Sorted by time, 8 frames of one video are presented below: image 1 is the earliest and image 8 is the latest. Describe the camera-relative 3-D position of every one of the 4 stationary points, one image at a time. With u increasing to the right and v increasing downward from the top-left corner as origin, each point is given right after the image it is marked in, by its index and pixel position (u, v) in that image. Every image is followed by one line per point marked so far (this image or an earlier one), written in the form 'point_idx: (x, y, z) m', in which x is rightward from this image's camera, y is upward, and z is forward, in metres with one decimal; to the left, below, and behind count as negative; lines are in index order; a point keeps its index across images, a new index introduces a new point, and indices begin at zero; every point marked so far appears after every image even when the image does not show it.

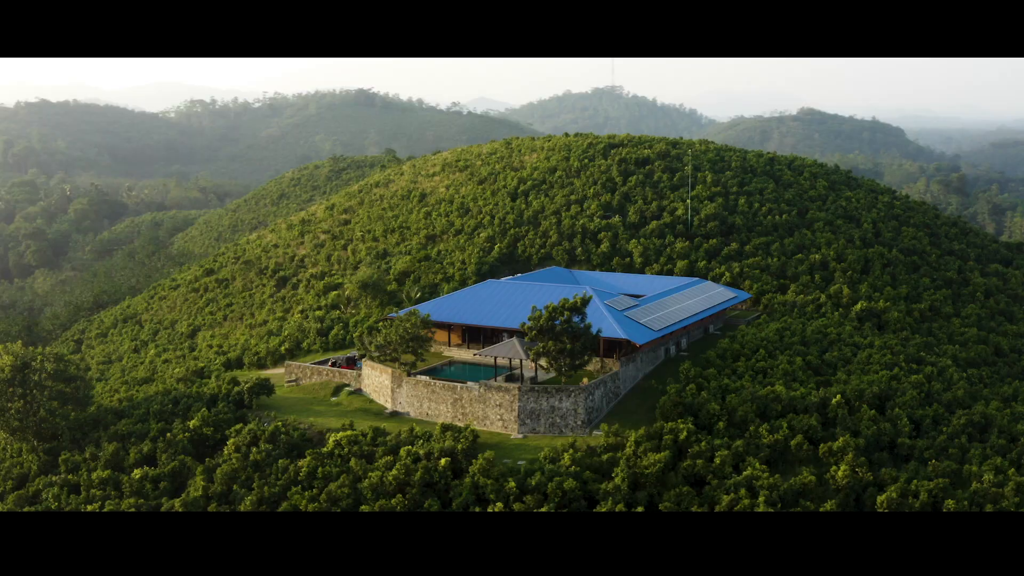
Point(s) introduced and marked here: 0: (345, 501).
0: (-2.4, -3.1, +19.6) m
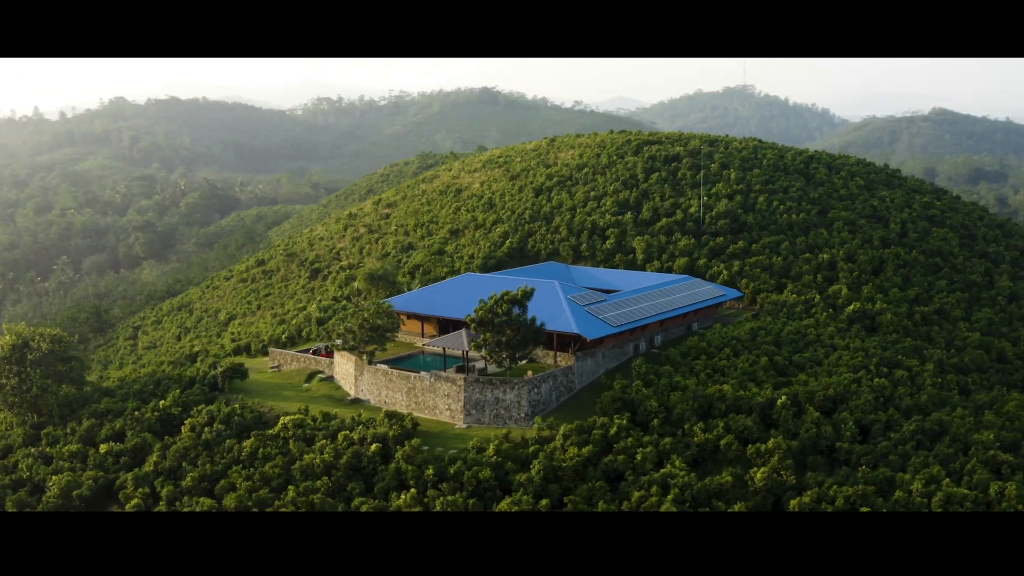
0: (-3.5, -2.9, +20.1) m
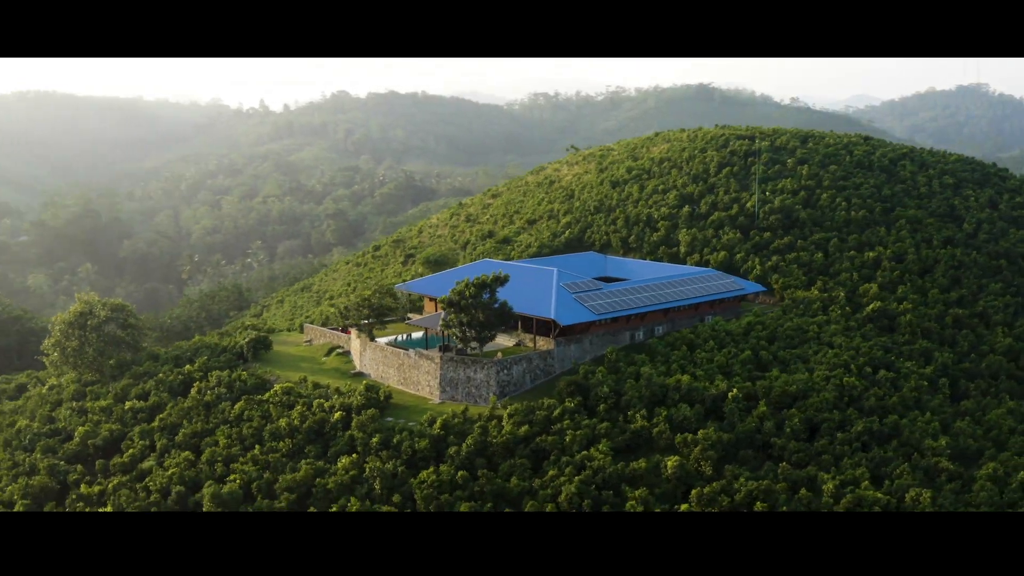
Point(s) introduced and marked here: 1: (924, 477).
0: (-4.4, -2.5, +21.7) m
1: (+5.9, -2.7, +18.8) m
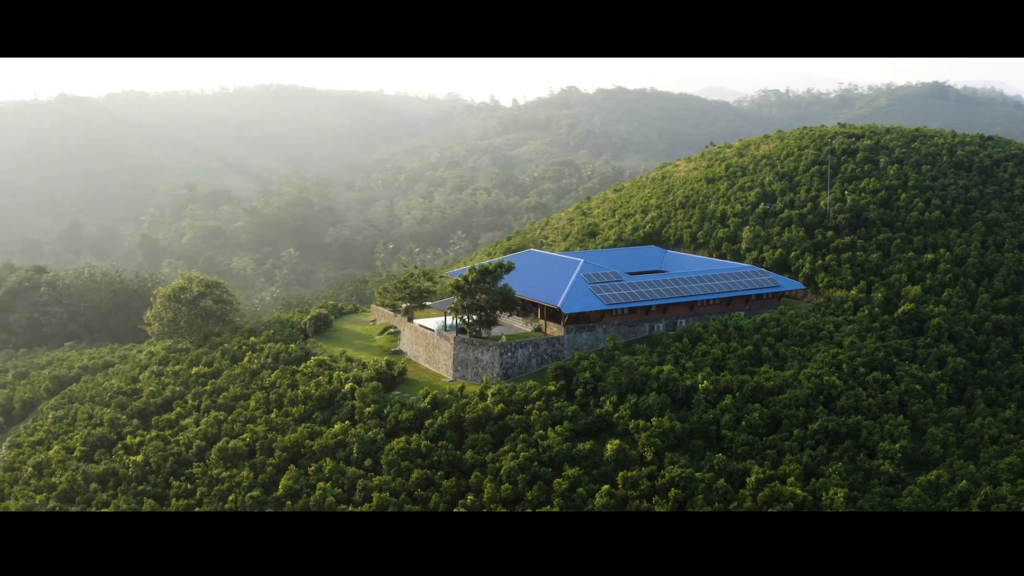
0: (-4.4, -2.1, +23.8) m
1: (+4.9, -2.7, +18.6) m
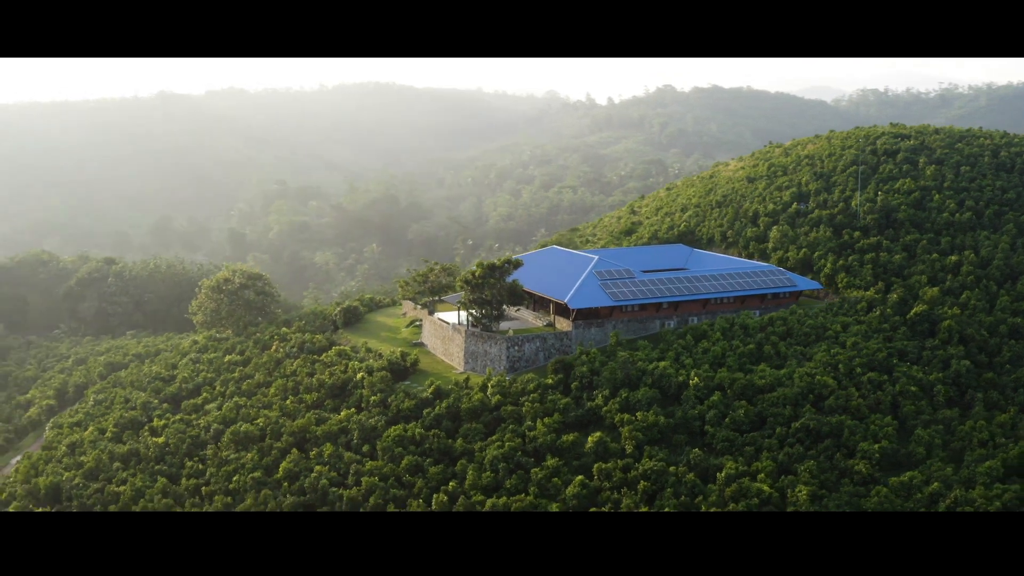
0: (-4.2, -1.9, +24.7) m
1: (+4.5, -2.7, +18.6) m
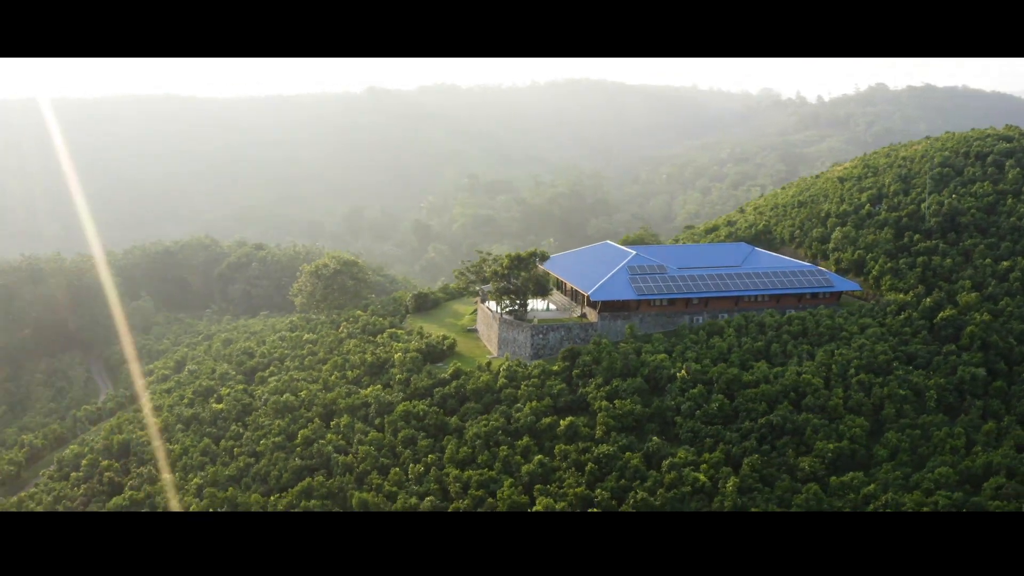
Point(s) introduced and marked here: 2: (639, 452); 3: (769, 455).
0: (-3.6, -1.6, +26.6) m
1: (+3.8, -2.6, +18.9) m
2: (+1.9, -2.5, +19.9) m
3: (+3.8, -2.5, +19.4) m
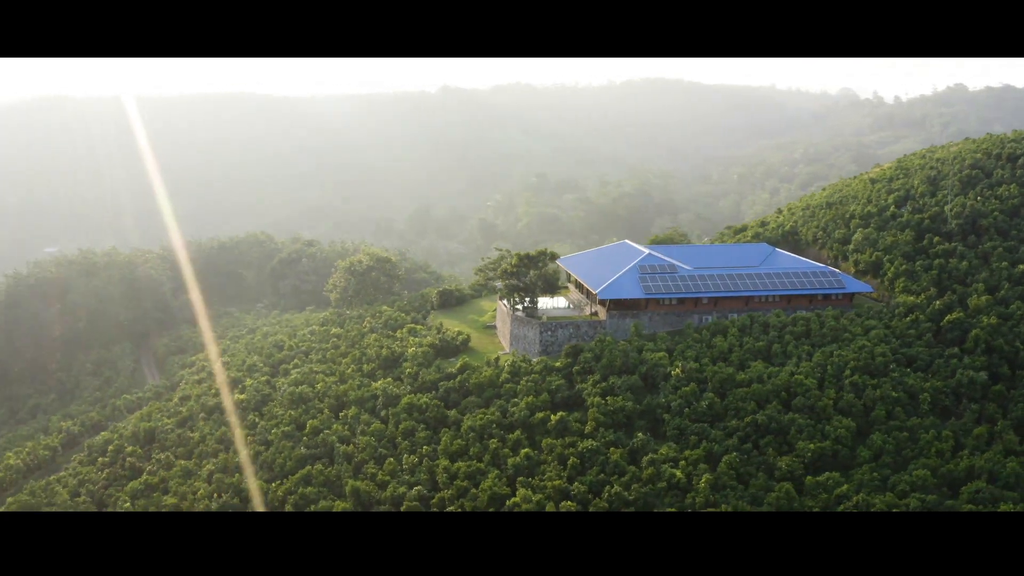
0: (-3.3, -1.5, +27.2) m
1: (+3.5, -2.6, +19.0) m
2: (+1.7, -2.4, +20.1) m
3: (+3.5, -2.4, +19.5) m
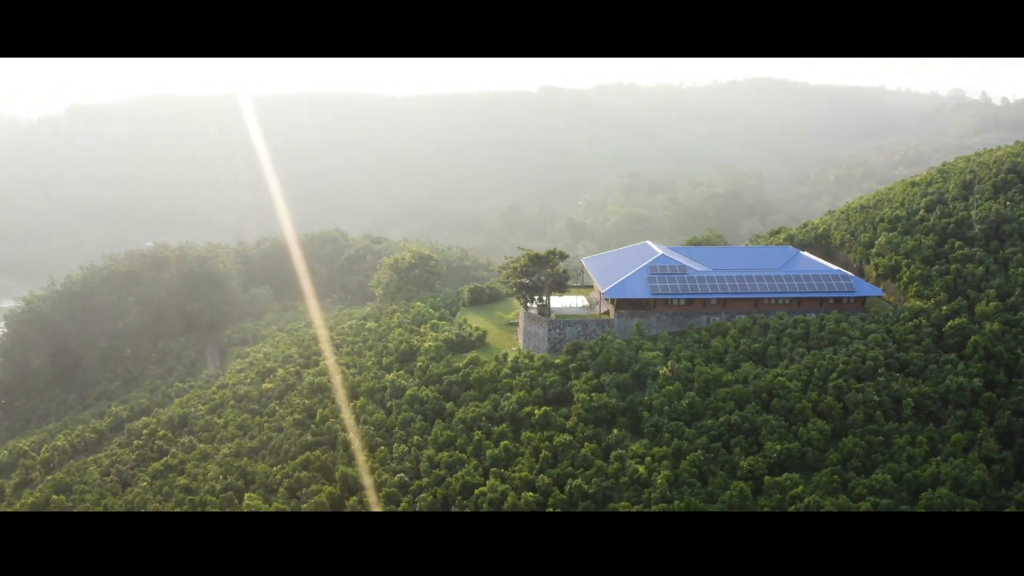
0: (-2.9, -1.4, +28.0) m
1: (+3.0, -2.6, +19.2) m
2: (+1.3, -2.4, +20.5) m
3: (+3.1, -2.5, +19.7) m
